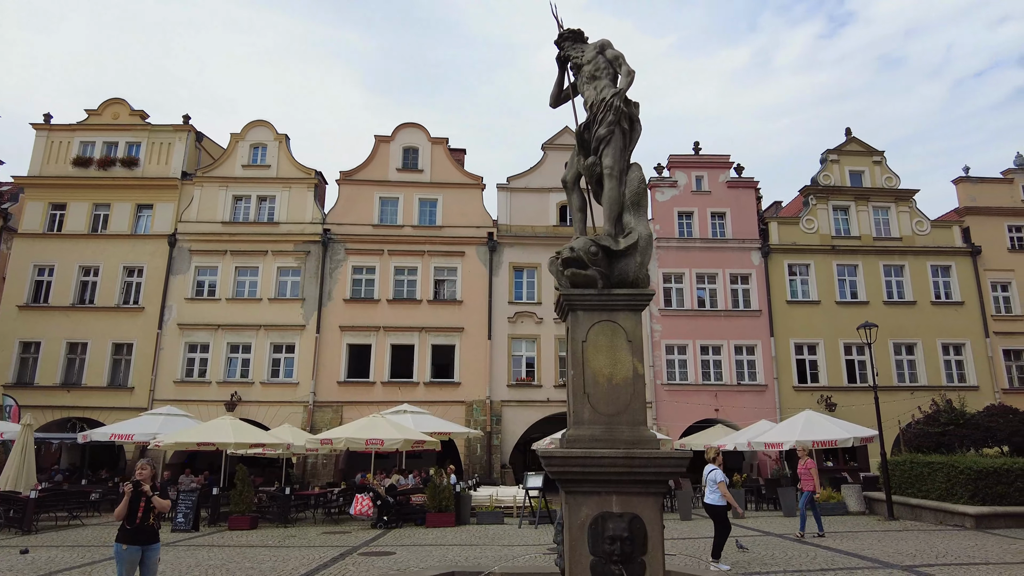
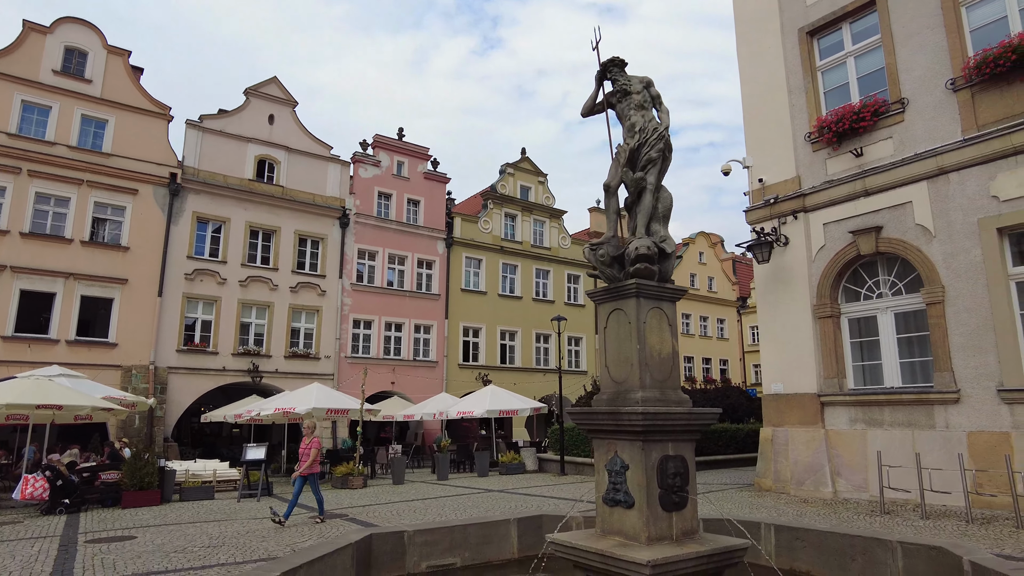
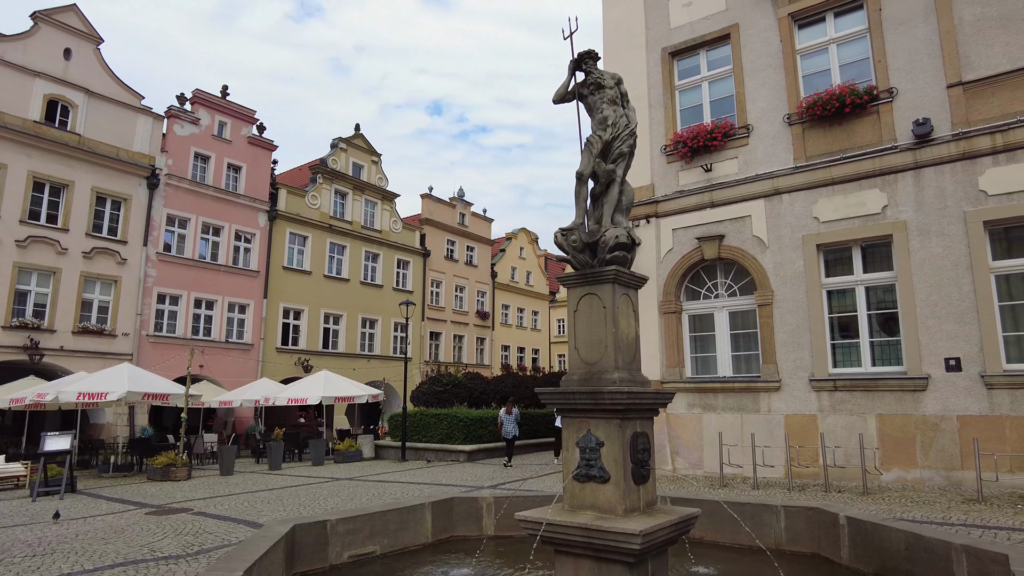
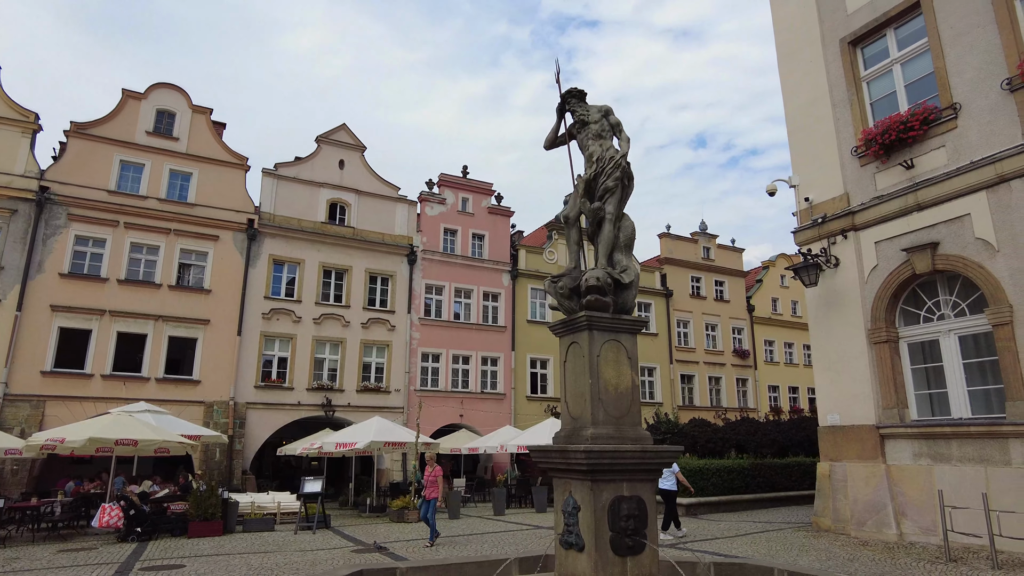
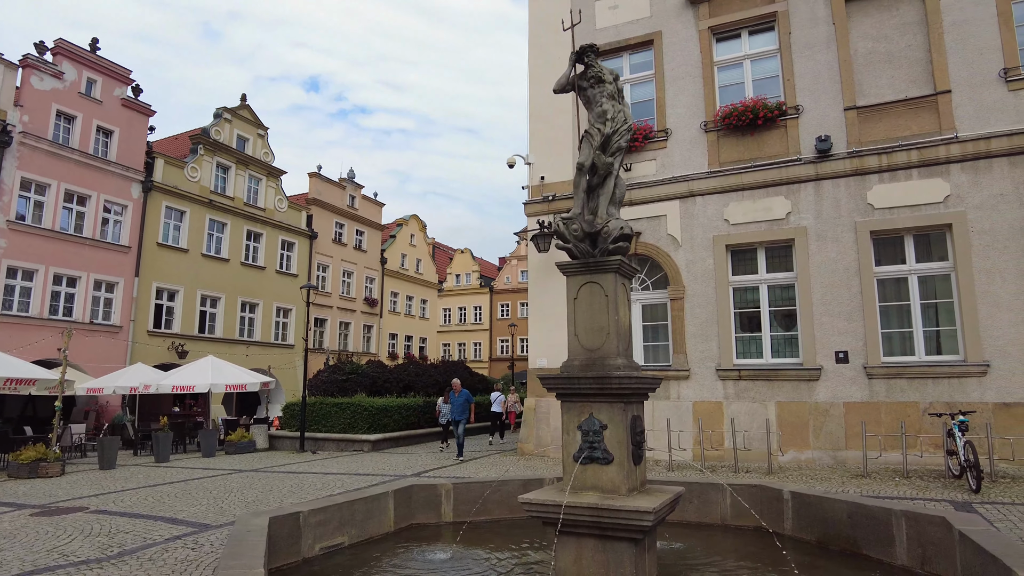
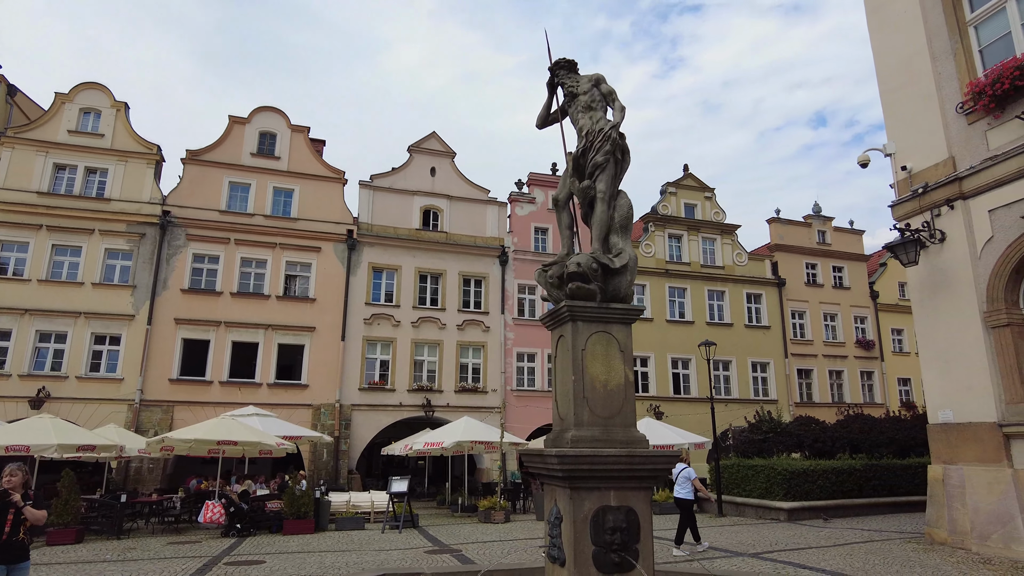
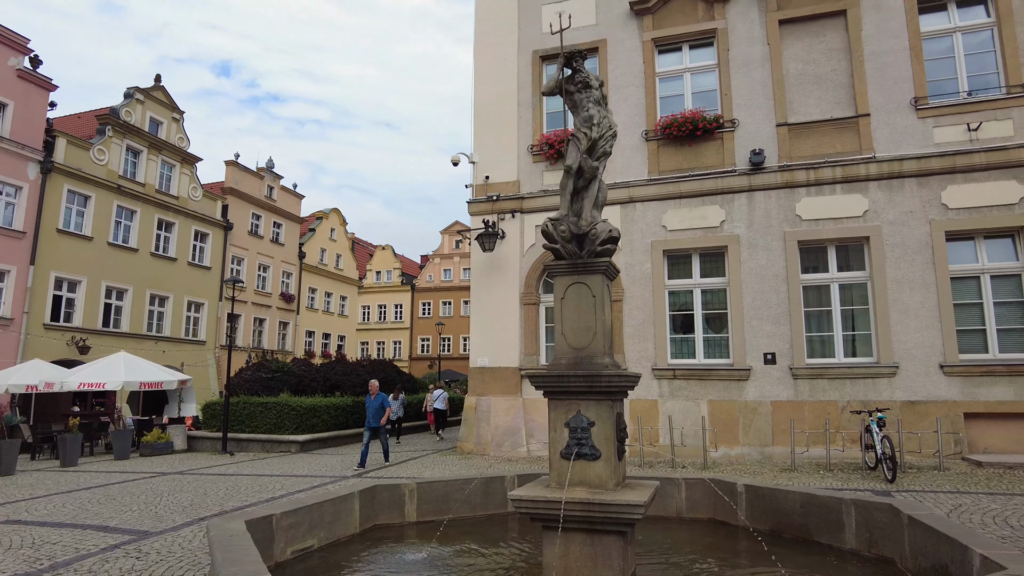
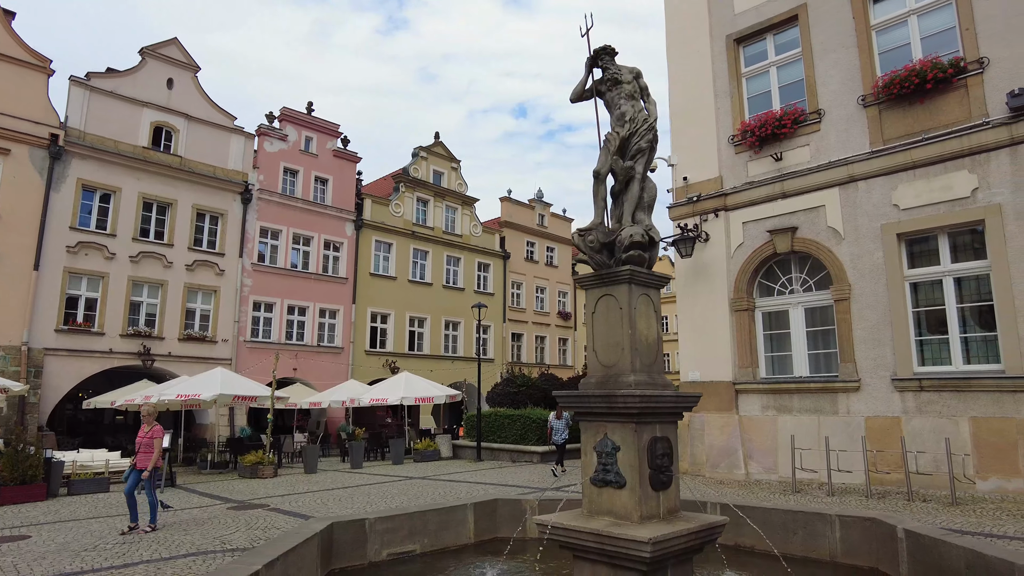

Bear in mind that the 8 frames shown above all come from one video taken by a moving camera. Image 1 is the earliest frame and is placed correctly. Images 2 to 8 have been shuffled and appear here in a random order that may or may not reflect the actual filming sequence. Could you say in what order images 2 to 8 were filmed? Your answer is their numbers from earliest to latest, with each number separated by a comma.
6, 4, 2, 8, 3, 5, 7
